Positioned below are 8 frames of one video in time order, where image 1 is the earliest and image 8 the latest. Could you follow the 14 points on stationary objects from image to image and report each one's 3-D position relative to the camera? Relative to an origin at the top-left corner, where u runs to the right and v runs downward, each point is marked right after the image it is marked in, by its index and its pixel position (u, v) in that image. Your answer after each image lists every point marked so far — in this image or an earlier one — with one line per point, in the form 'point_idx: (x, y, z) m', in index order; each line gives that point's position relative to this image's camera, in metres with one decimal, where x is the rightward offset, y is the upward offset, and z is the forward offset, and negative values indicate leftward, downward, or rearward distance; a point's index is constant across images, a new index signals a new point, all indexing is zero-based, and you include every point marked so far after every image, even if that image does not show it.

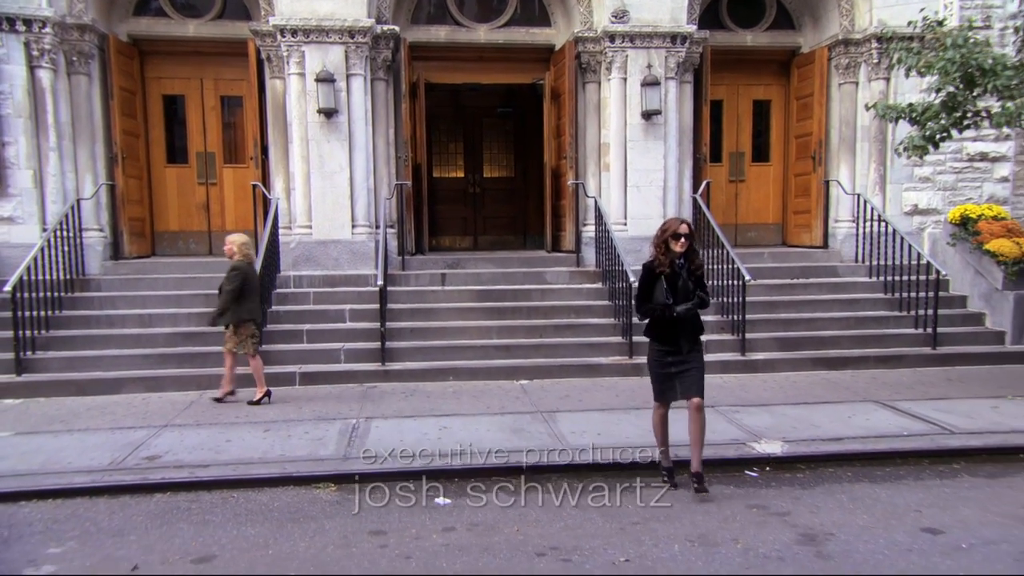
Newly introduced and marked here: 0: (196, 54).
0: (-4.8, +3.6, +10.7) m
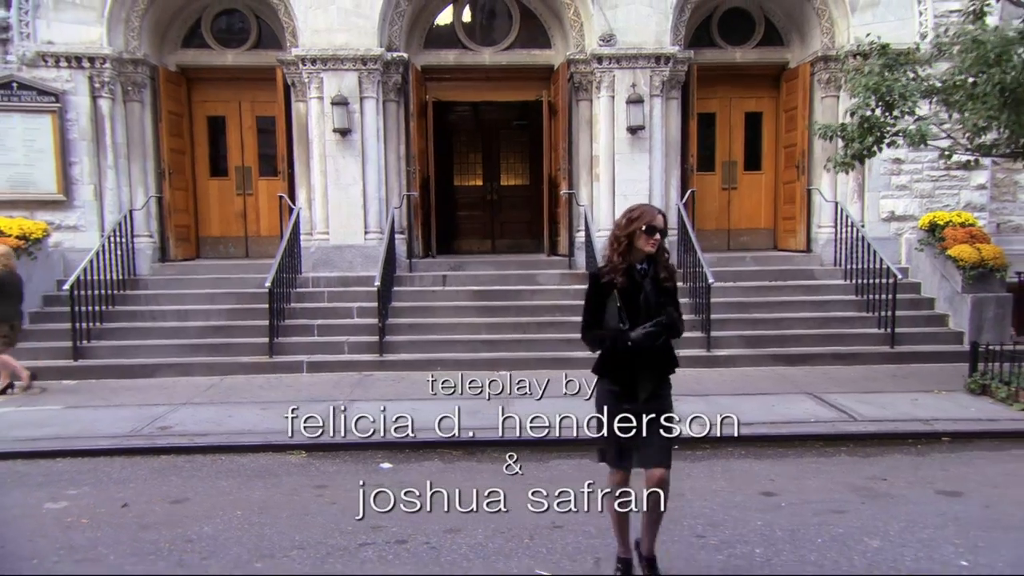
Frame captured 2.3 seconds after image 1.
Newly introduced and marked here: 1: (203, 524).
0: (-4.8, +3.6, +12.0) m
1: (-1.9, -1.4, +4.2) m
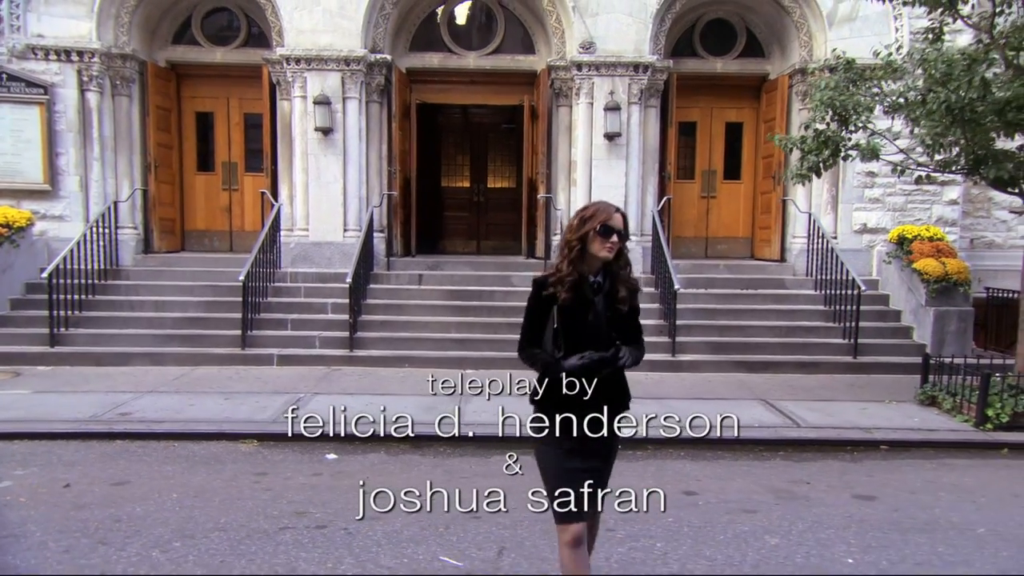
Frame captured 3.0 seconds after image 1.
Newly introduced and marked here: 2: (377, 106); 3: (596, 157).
0: (-5.0, +3.7, +12.2) m
1: (-2.3, -1.4, +4.3) m
2: (-2.2, +3.0, +11.3) m
3: (+1.3, +1.9, +10.5) m
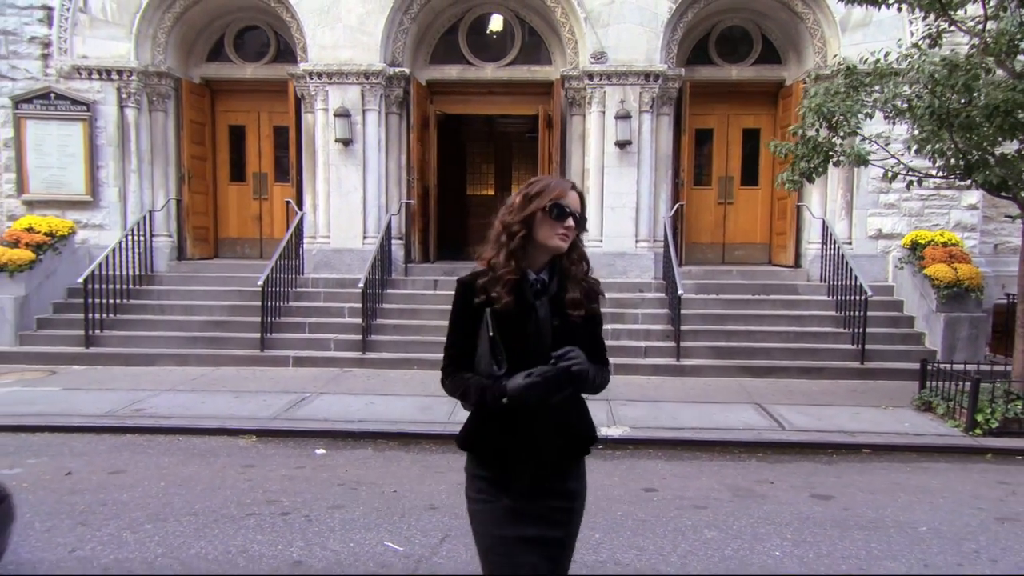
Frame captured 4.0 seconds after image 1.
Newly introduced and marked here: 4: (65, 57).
0: (-4.7, +3.6, +12.8) m
1: (-2.6, -1.4, +4.7) m
2: (-1.9, +2.9, +11.7) m
3: (+1.5, +1.9, +10.6) m
4: (-7.3, +3.8, +11.4) m
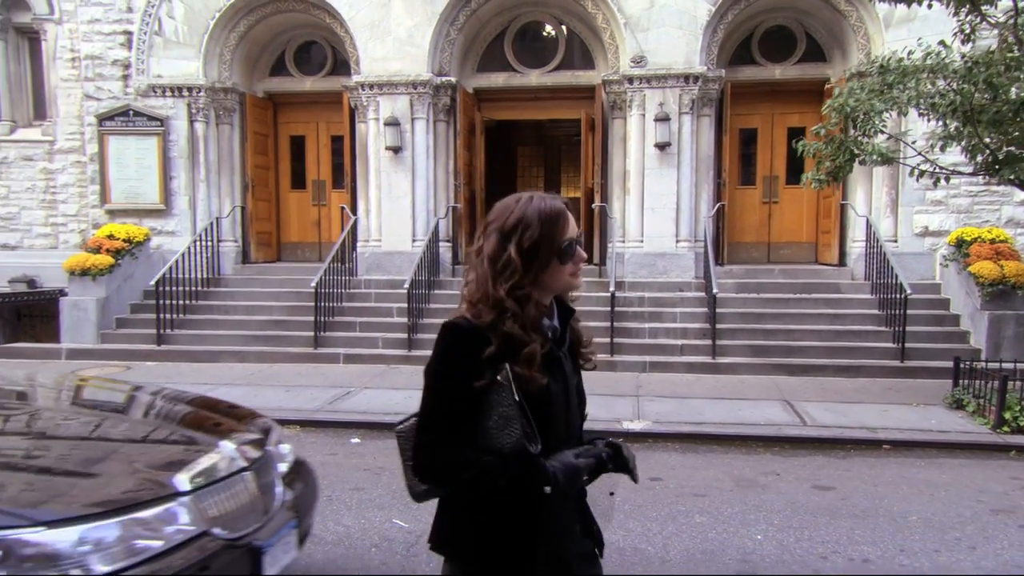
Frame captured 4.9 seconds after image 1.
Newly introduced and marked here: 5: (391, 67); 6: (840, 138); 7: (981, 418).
0: (-3.9, +3.6, +13.5) m
1: (-2.5, -1.4, +5.2) m
2: (-1.2, +2.8, +12.2) m
3: (+2.1, +1.9, +10.7) m
4: (-6.5, +3.7, +12.3) m
5: (-2.0, +3.7, +11.7) m
6: (+3.1, +1.4, +6.6) m
7: (+4.1, -1.1, +6.0) m
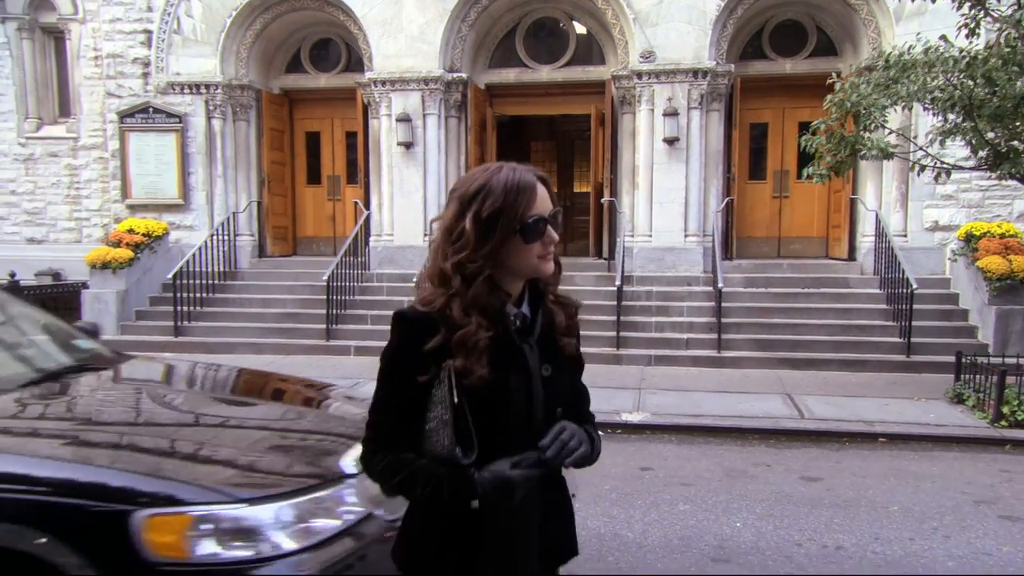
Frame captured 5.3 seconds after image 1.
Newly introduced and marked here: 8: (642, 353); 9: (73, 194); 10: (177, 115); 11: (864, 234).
0: (-3.6, +3.7, +13.7) m
1: (-2.5, -1.3, +5.4) m
2: (-1.0, +3.0, +12.3) m
3: (+2.2, +2.0, +10.8) m
4: (-6.3, +3.9, +12.6) m
5: (-1.8, +3.8, +11.8) m
6: (+3.1, +1.5, +6.6) m
7: (+4.1, -1.1, +6.1) m
8: (+1.7, -0.8, +9.0) m
9: (-8.4, +1.8, +13.3) m
10: (-6.0, +3.1, +12.5) m
11: (+5.2, +0.8, +10.3) m
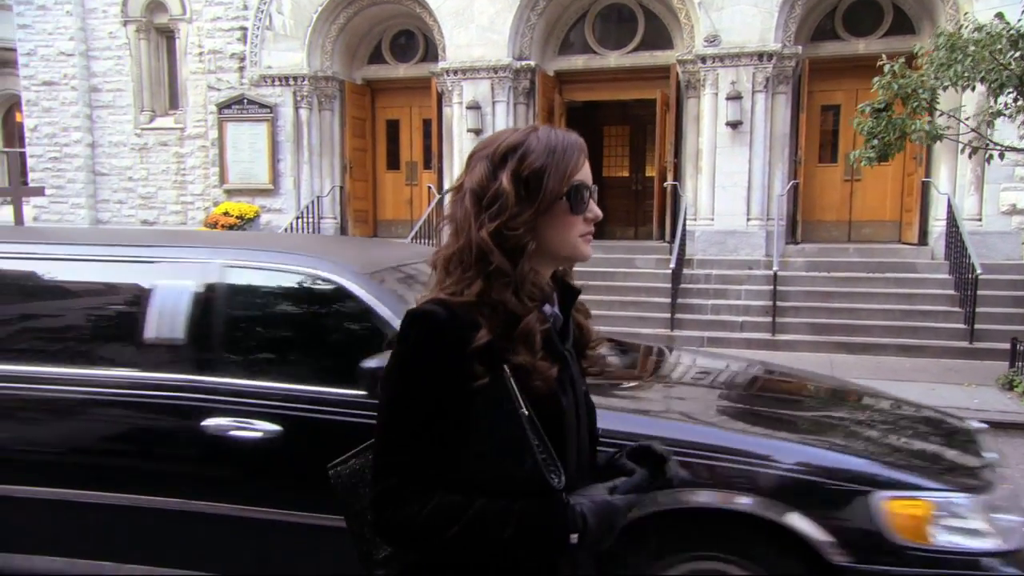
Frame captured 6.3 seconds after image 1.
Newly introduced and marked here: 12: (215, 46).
0: (-2.2, +4.1, +14.4) m
1: (-2.2, -1.1, +6.2) m
2: (+0.2, +3.3, +12.7) m
3: (+3.2, +2.2, +10.8) m
4: (-5.0, +4.3, +13.6) m
5: (-0.7, +4.1, +12.3) m
6: (+3.6, +1.6, +6.6) m
7: (+4.4, -1.0, +6.0) m
8: (+2.4, -0.6, +9.2) m
9: (-7.0, +2.3, +14.7) m
10: (-4.7, +3.5, +13.6) m
11: (+6.1, +1.0, +10.0) m
12: (-5.9, +4.8, +13.9) m
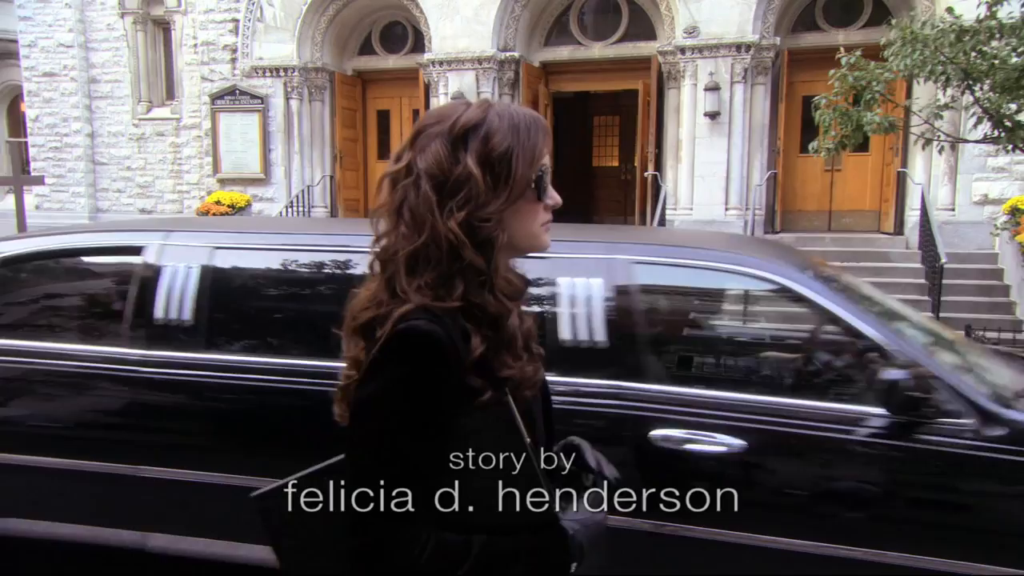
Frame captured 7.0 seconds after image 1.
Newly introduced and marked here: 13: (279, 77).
0: (-2.4, +4.4, +14.6) m
1: (-2.5, -1.0, +6.4) m
2: (0.0, +3.5, +12.8) m
3: (+2.9, +2.4, +10.9) m
4: (-5.3, +4.5, +13.8) m
5: (-0.9, +4.4, +12.4) m
6: (+3.2, +1.7, +6.7) m
7: (+4.1, -0.9, +6.1) m
8: (+2.1, -0.5, +9.4) m
9: (-7.2, +2.5, +14.9) m
10: (-5.0, +3.8, +13.8) m
11: (+5.8, +1.2, +10.1) m
12: (-6.2, +5.1, +14.1) m
13: (-4.6, +4.1, +13.7) m
